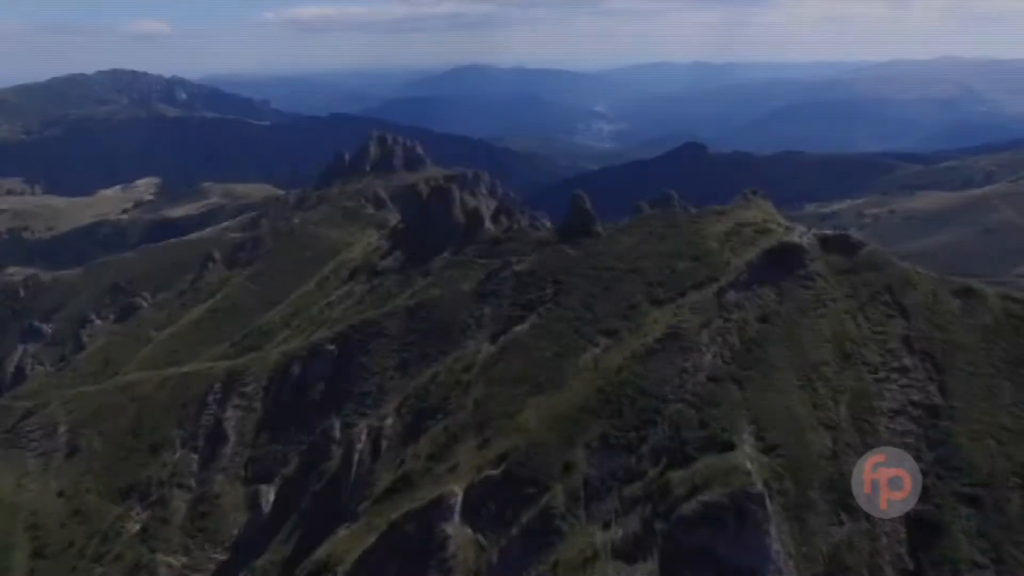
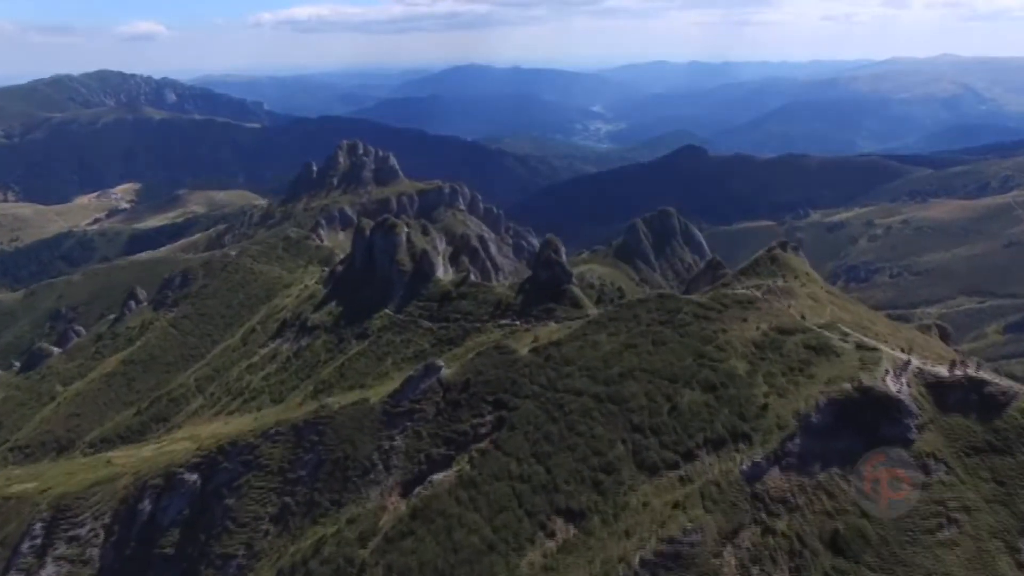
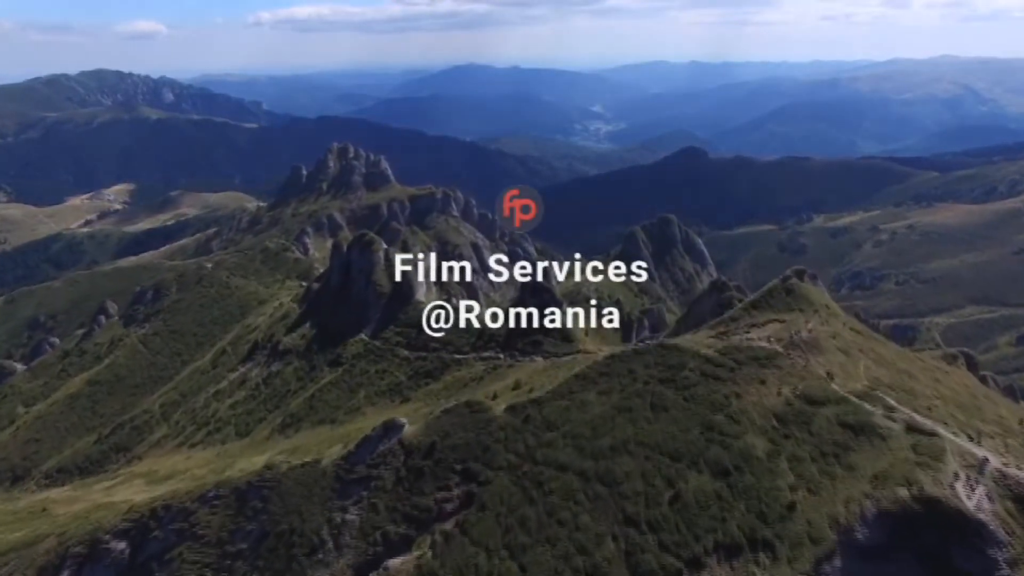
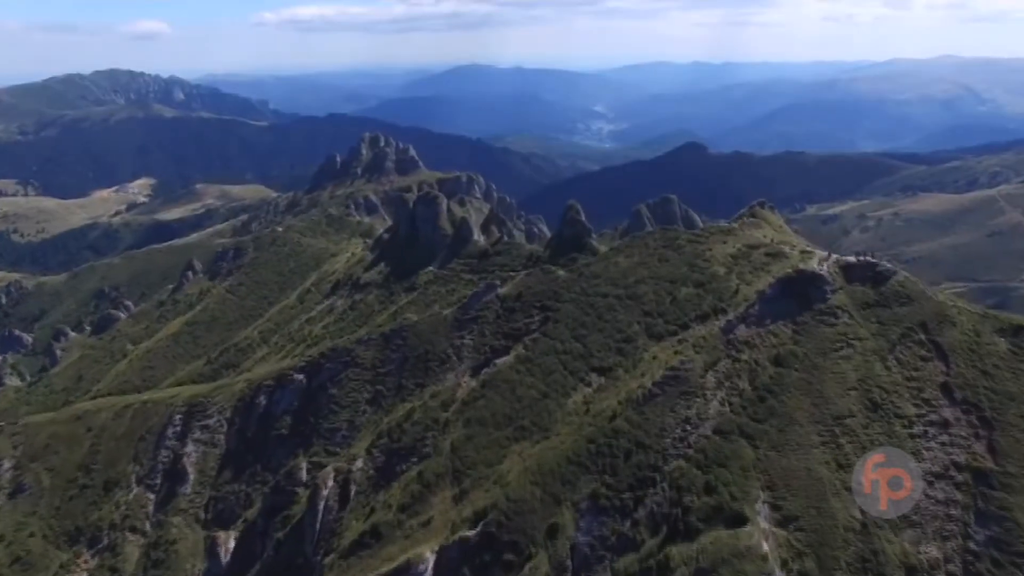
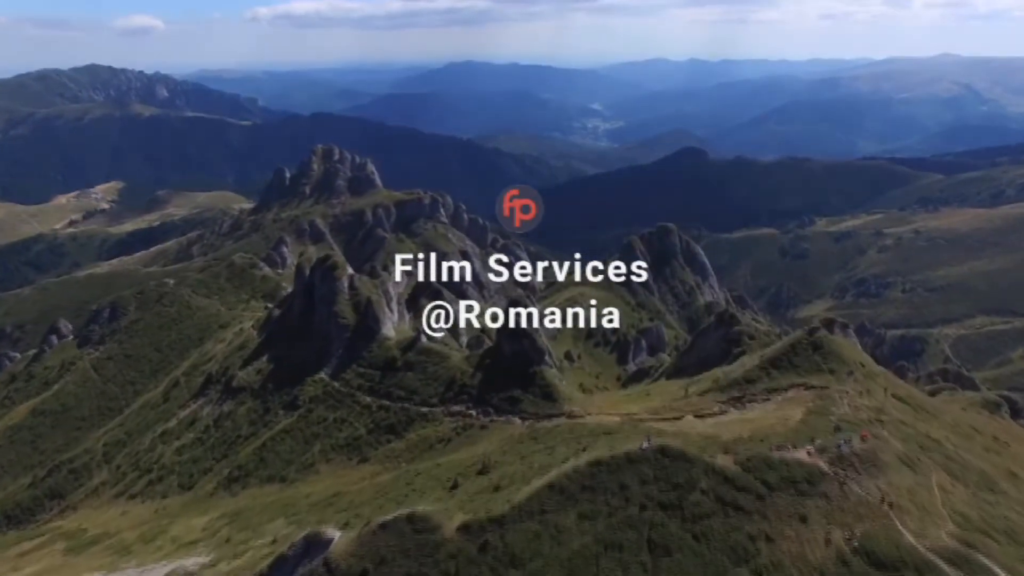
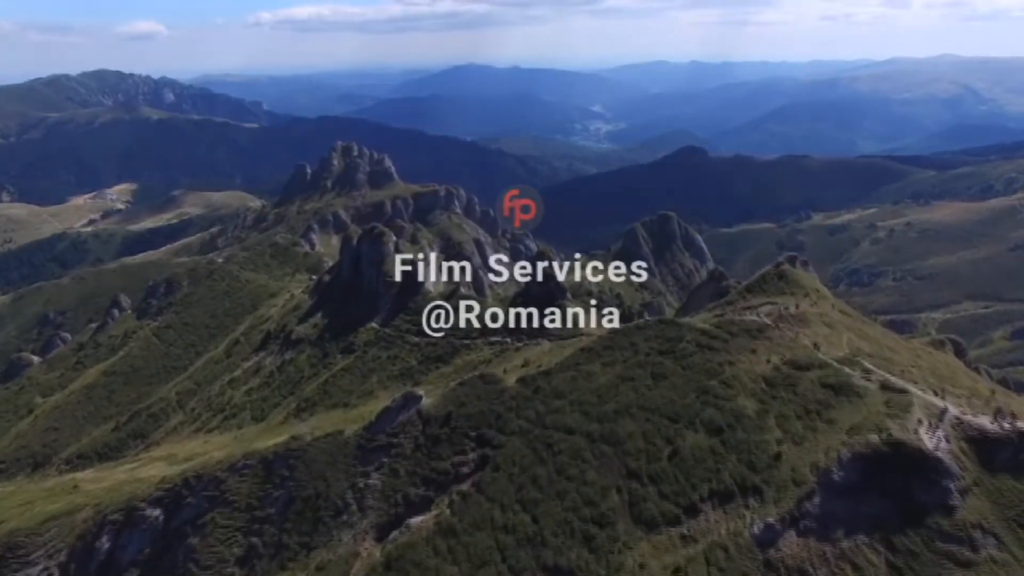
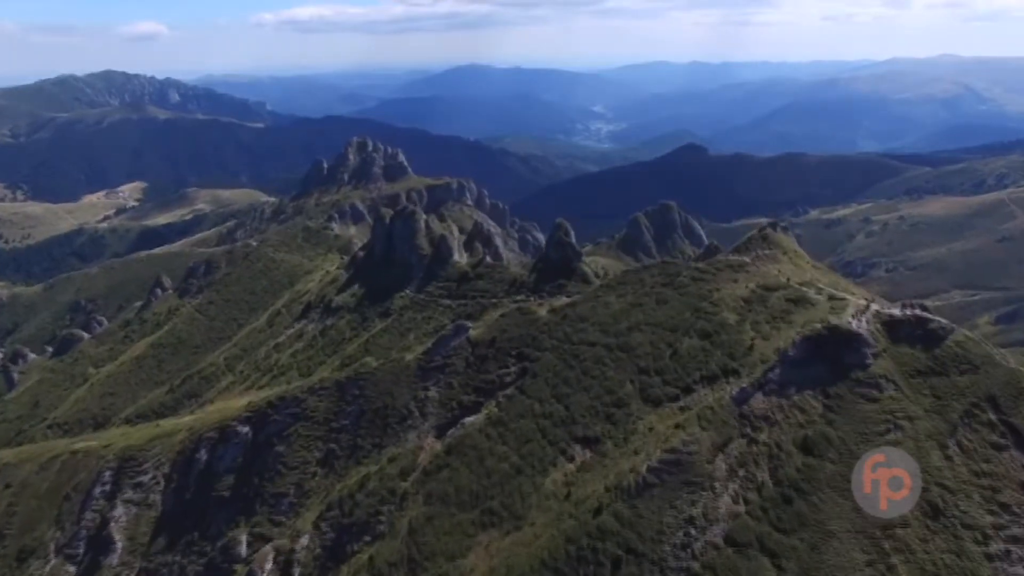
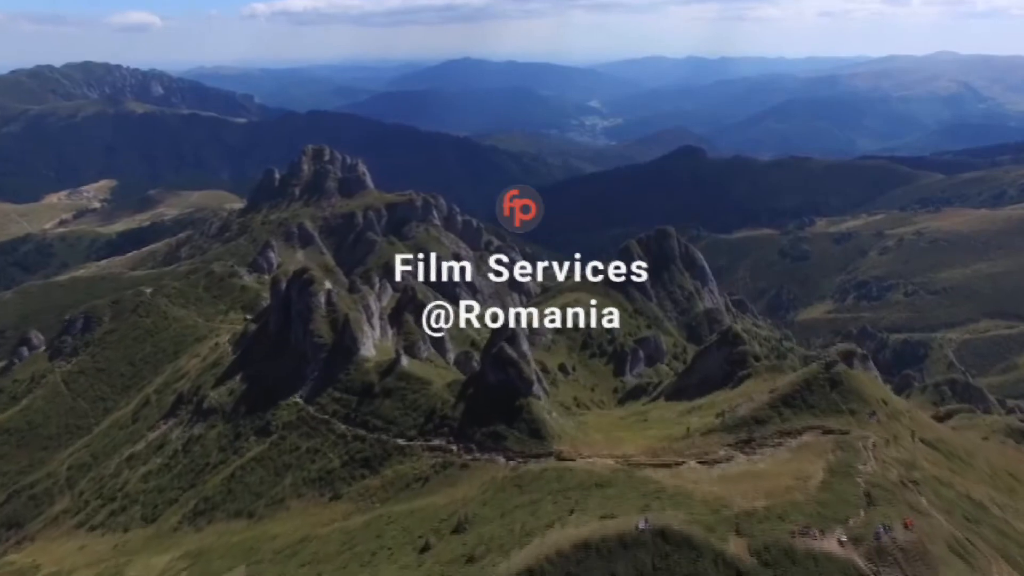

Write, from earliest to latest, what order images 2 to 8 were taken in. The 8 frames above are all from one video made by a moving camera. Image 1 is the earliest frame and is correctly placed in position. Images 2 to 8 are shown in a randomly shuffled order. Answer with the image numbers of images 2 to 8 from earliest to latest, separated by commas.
4, 7, 2, 6, 3, 5, 8
